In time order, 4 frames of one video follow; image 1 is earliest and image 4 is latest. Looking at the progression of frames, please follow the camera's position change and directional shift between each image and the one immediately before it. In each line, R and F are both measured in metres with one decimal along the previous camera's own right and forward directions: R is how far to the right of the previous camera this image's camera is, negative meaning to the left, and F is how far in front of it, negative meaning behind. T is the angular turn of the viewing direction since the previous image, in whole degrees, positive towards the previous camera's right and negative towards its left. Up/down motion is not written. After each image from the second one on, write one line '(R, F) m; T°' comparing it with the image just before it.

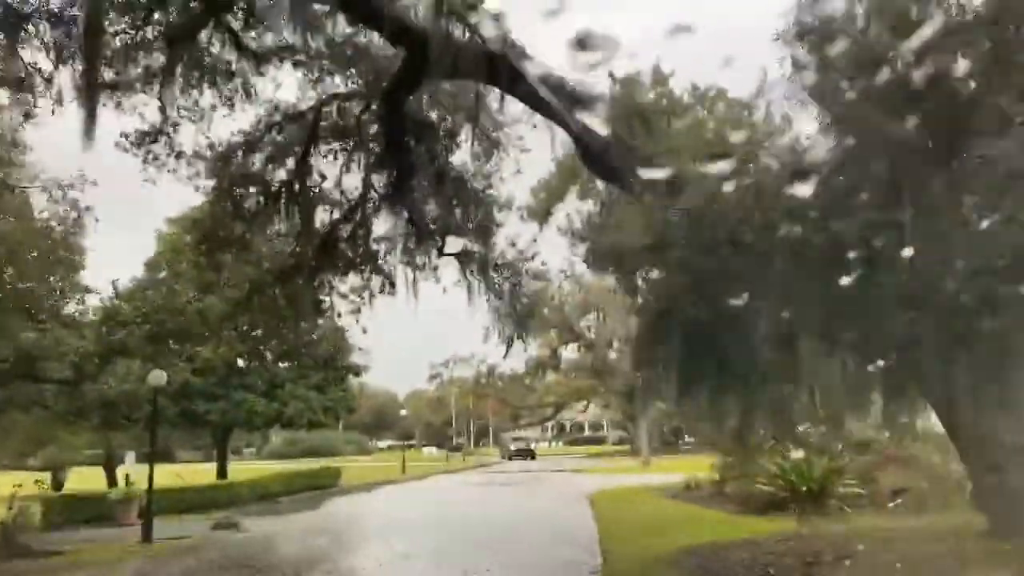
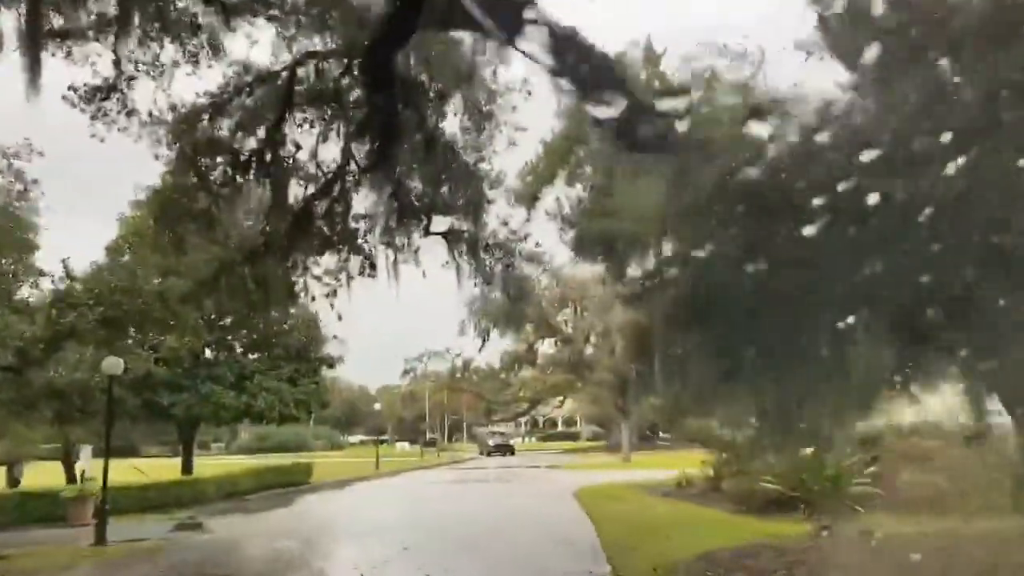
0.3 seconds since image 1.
(-0.2, +0.6) m; +2°
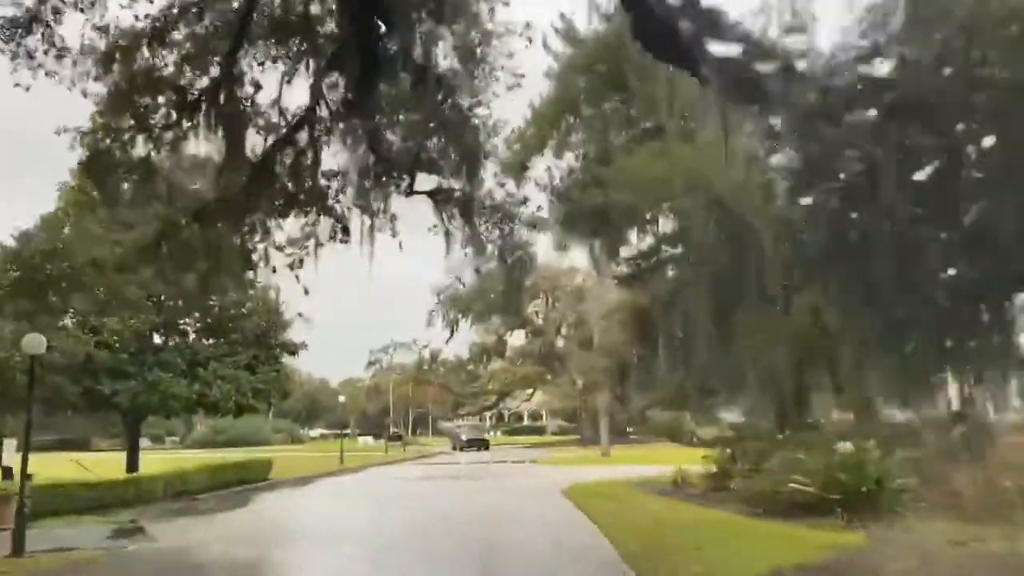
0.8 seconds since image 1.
(-0.3, +1.0) m; +3°
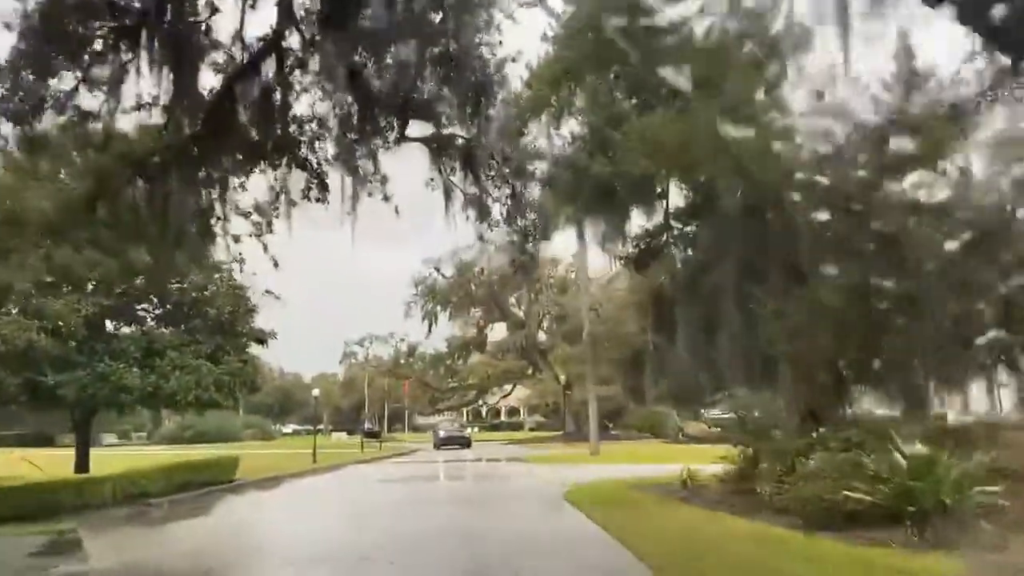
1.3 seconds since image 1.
(-0.2, +1.0) m; +2°
